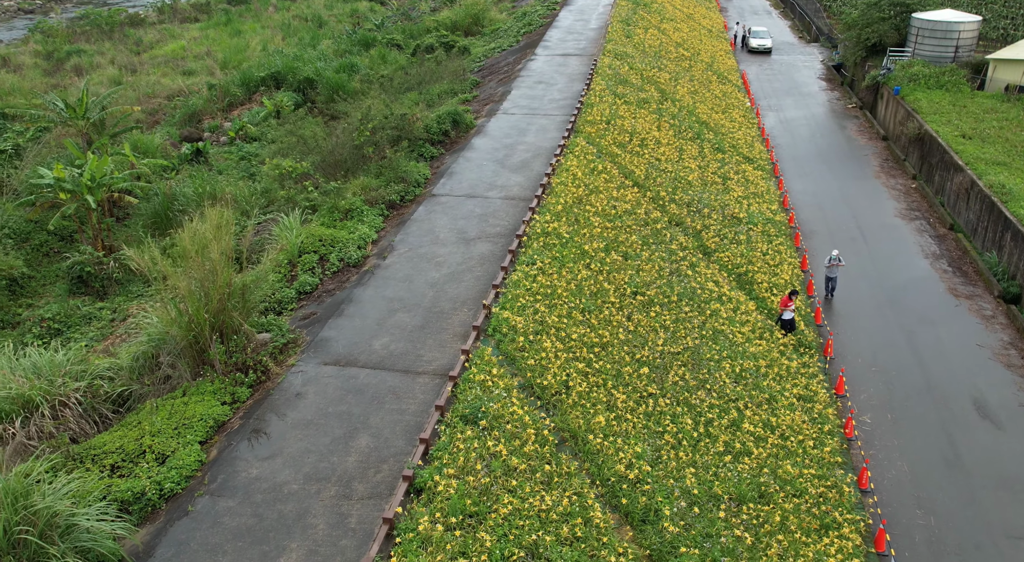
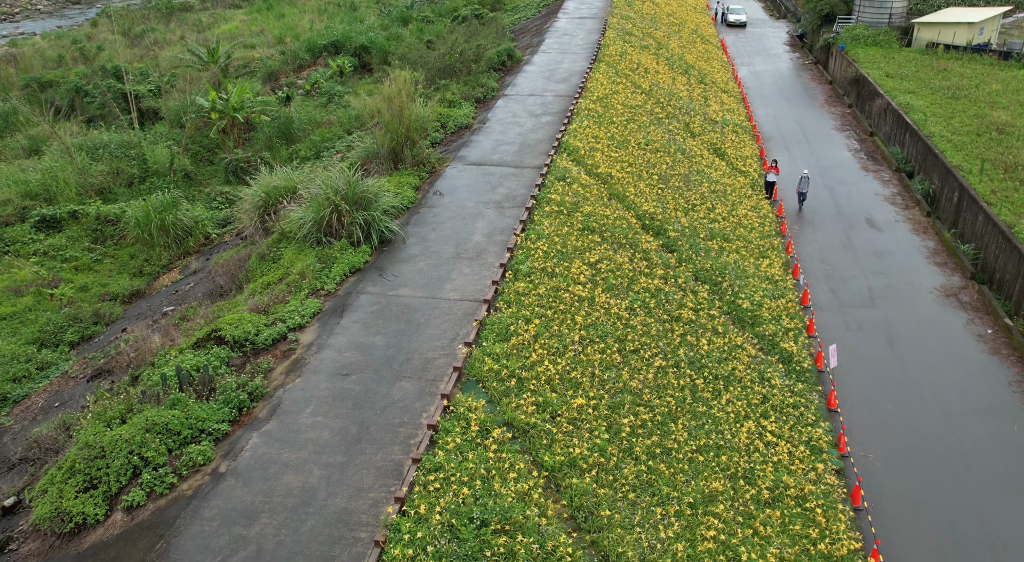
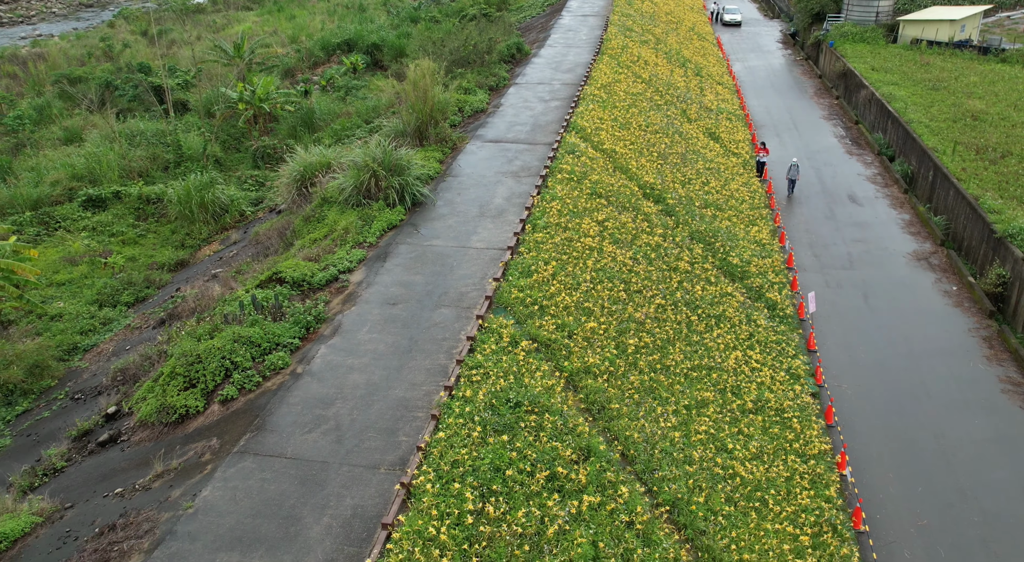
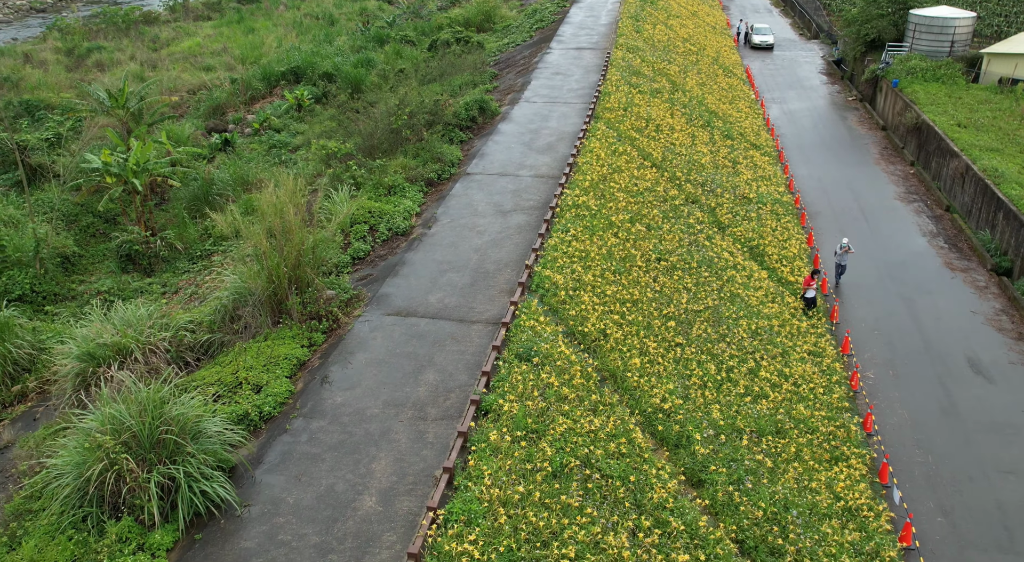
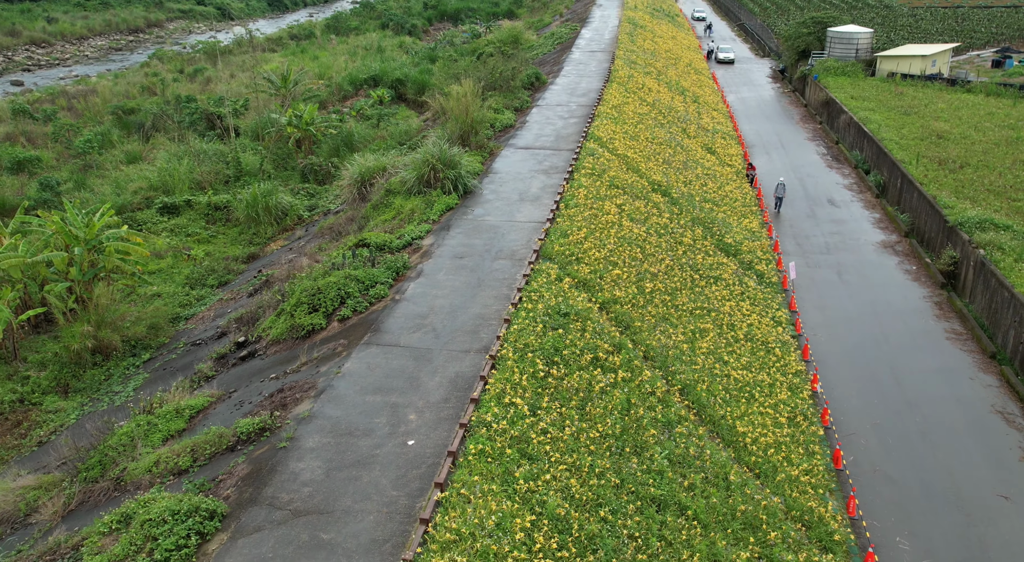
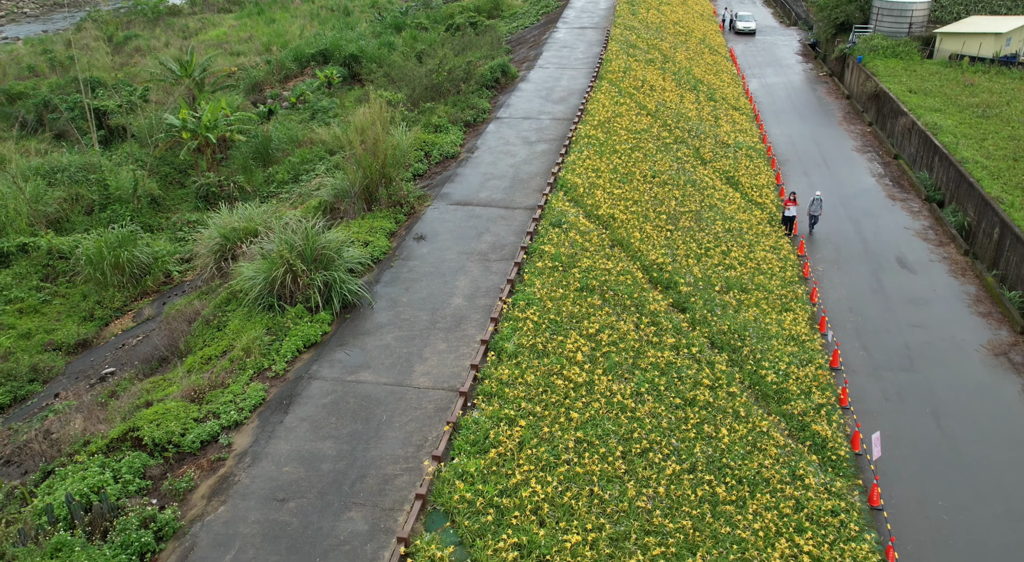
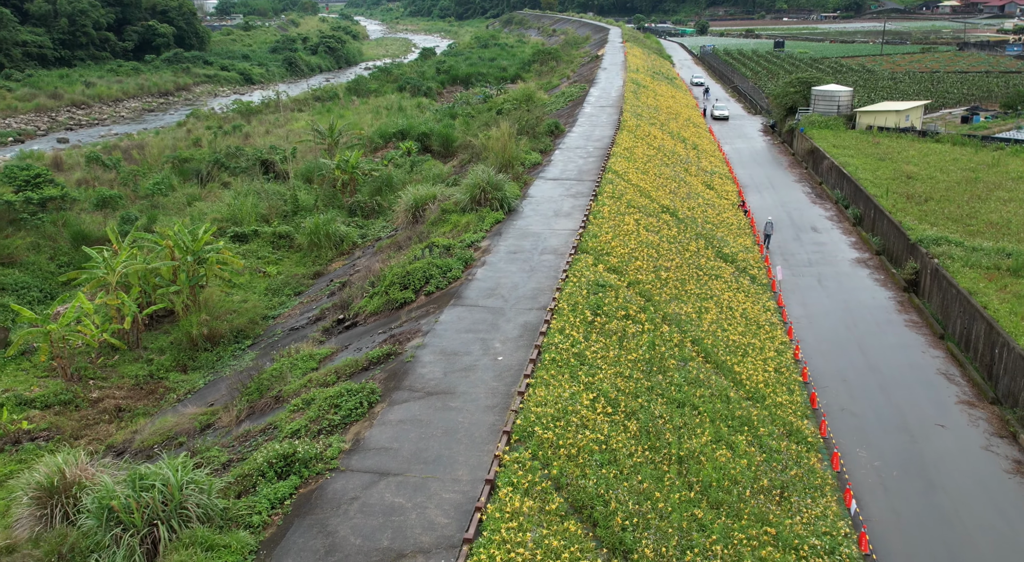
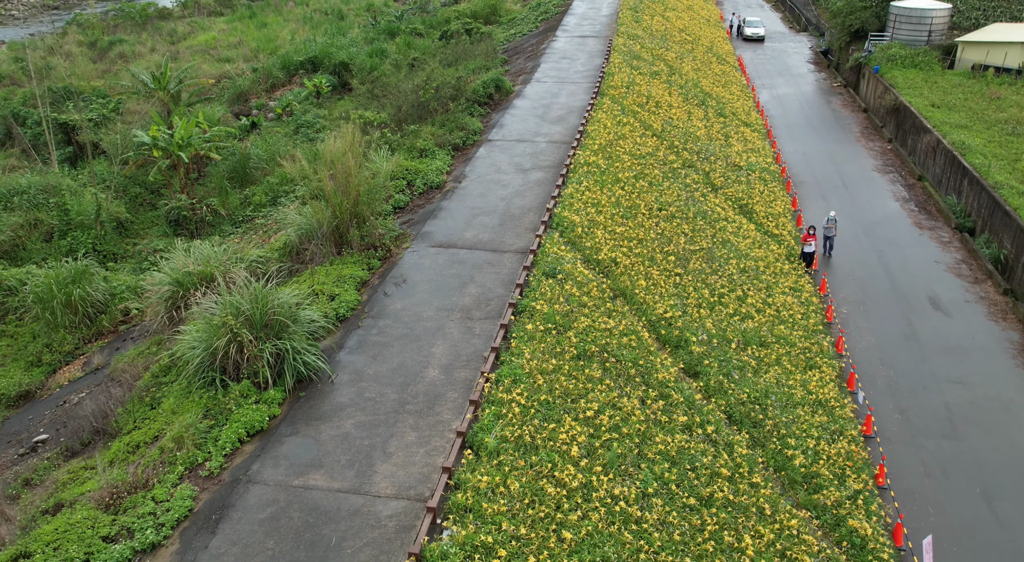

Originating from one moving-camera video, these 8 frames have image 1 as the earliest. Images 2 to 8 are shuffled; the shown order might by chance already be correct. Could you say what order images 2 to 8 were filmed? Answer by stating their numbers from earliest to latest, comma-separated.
4, 8, 6, 2, 3, 5, 7
